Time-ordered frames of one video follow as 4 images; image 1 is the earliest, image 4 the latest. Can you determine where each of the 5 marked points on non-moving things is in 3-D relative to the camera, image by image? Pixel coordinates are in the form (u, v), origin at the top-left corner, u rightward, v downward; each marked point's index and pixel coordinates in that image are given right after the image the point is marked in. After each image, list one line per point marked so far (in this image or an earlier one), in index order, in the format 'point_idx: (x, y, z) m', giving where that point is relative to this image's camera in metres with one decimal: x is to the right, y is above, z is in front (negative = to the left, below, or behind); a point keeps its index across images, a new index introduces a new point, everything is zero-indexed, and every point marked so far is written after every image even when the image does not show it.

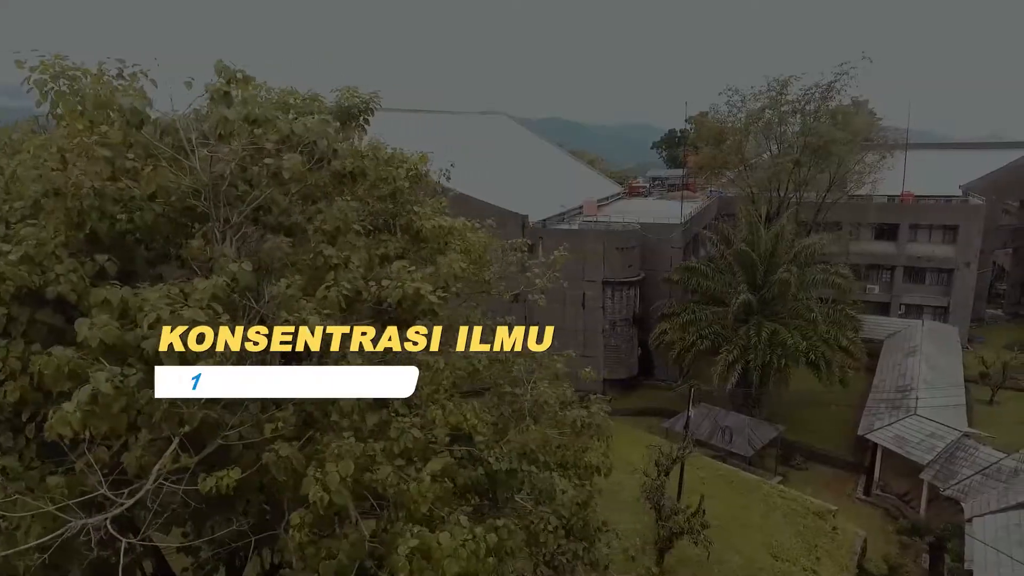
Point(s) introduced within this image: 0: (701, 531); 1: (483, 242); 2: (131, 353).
0: (+3.2, -4.2, +11.2) m
1: (-0.3, +0.5, +7.7) m
2: (-2.7, -0.5, +4.6) m
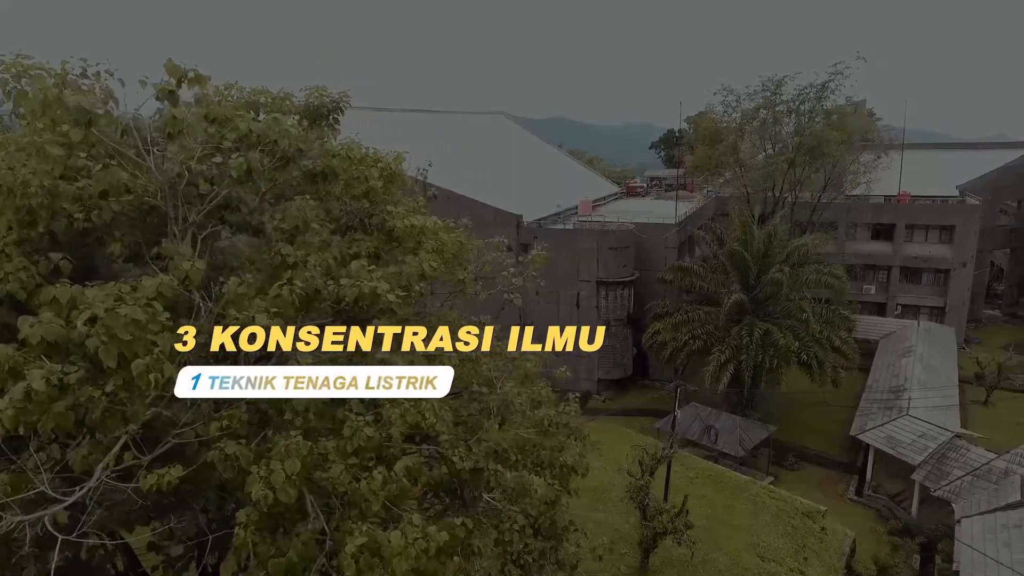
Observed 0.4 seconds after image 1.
0: (+2.9, -4.2, +11.2) m
1: (-0.6, +0.5, +7.7) m
2: (-3.0, -0.4, +4.6) m
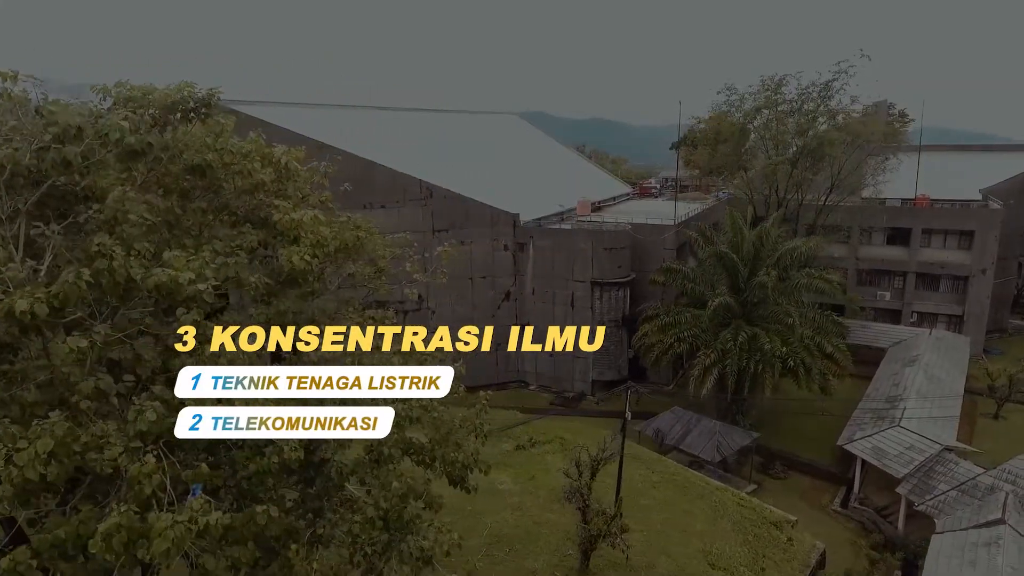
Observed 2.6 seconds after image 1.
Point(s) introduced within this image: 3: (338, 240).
0: (+1.8, -4.2, +11.1) m
1: (-1.8, +0.6, +7.8) m
2: (-4.5, -0.3, +4.9) m
3: (-1.9, +0.5, +7.3) m
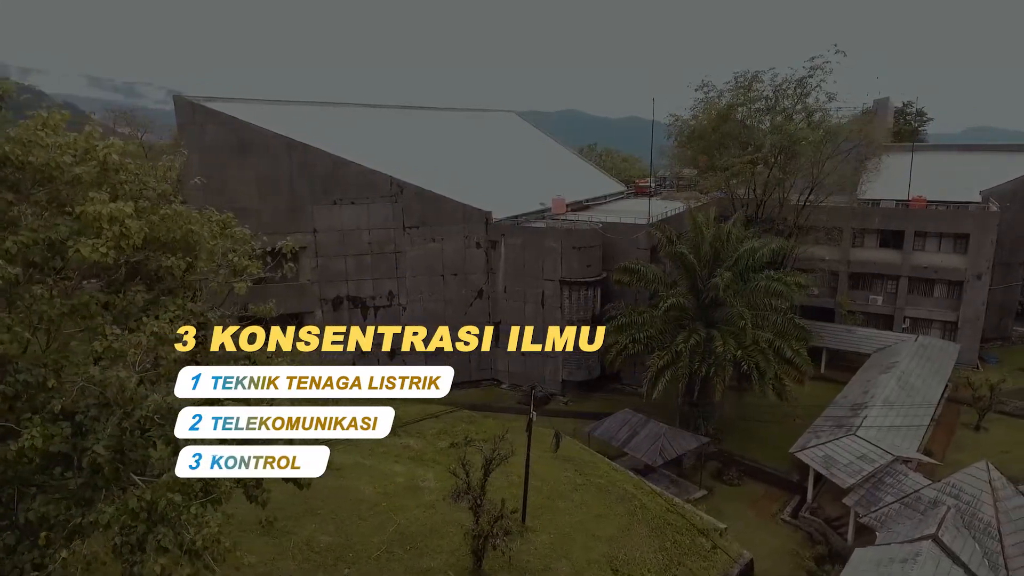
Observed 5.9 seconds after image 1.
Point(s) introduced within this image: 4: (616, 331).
0: (-0.1, -4.1, +10.9) m
1: (-3.9, +0.7, +7.8) m
2: (-6.7, -0.2, +5.0) m
3: (-4.0, +0.6, +7.4) m
4: (+3.2, -1.3, +20.1) m
